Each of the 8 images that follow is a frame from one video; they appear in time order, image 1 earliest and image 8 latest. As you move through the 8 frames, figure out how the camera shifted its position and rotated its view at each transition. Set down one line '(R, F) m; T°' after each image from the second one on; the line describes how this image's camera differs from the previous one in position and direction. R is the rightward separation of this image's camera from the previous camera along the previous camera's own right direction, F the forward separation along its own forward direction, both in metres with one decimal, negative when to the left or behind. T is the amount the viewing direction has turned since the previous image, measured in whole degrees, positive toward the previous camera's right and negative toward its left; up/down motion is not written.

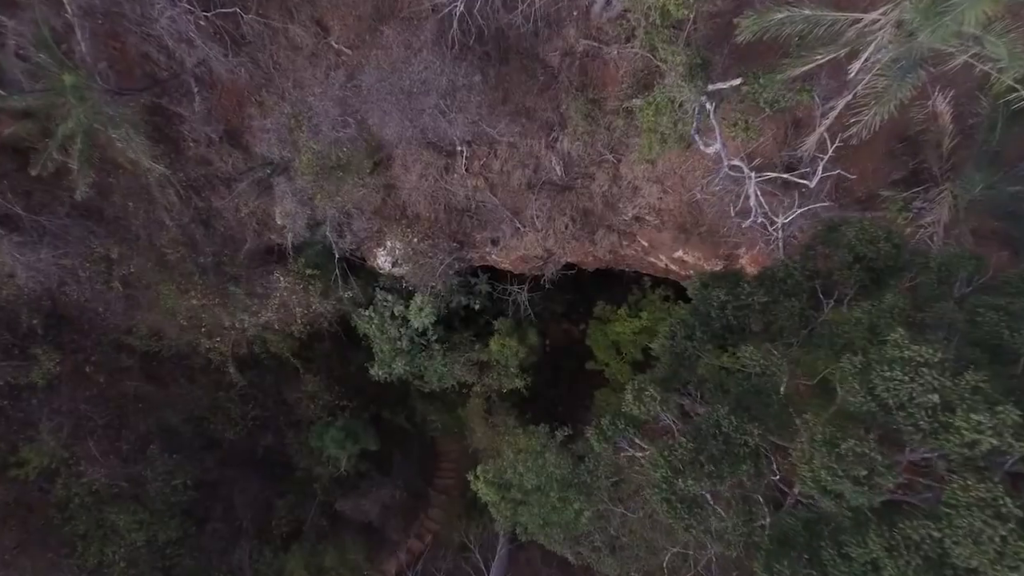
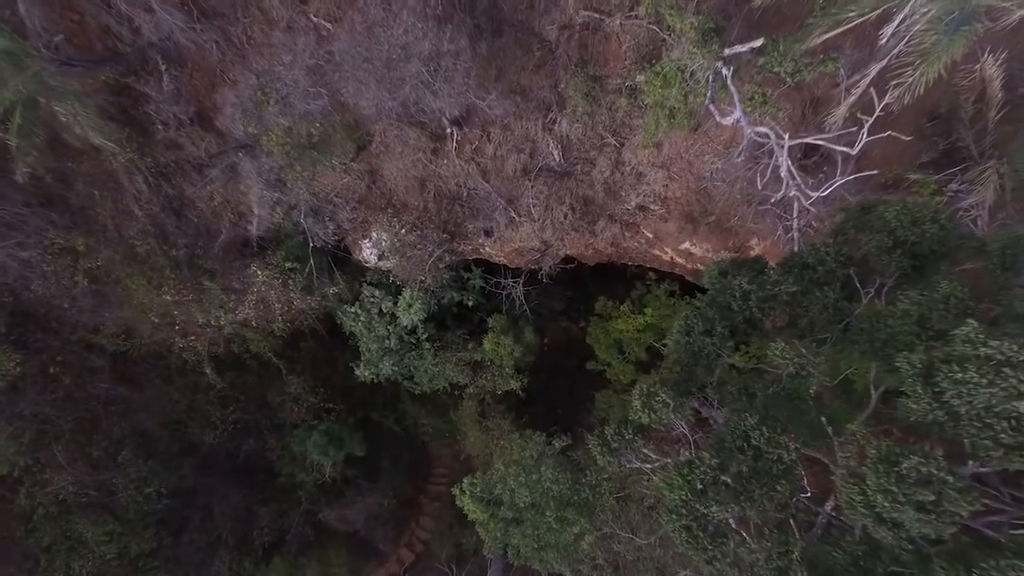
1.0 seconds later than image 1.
(+0.1, +0.7) m; 0°
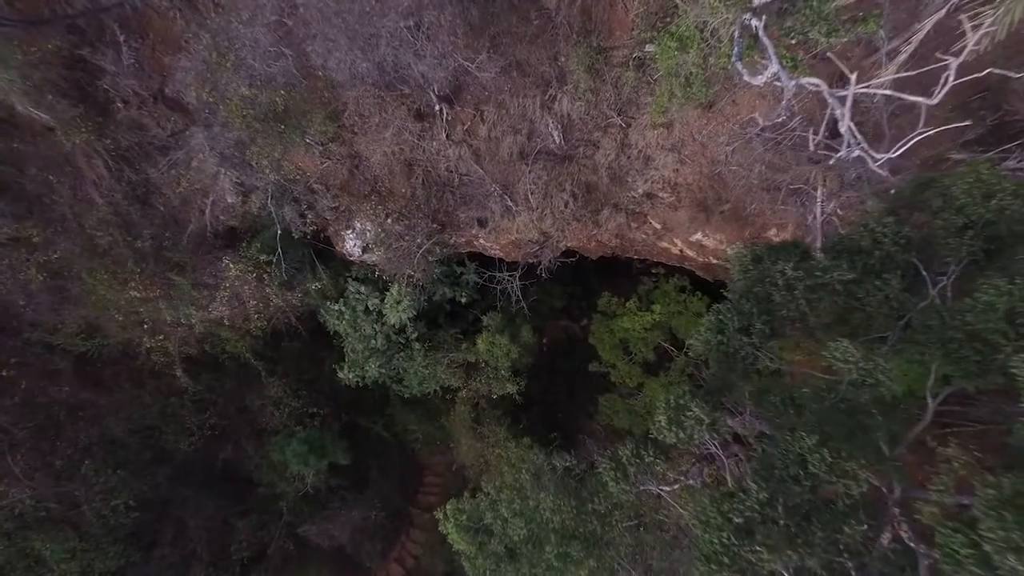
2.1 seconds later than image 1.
(+0.1, +0.8) m; 0°
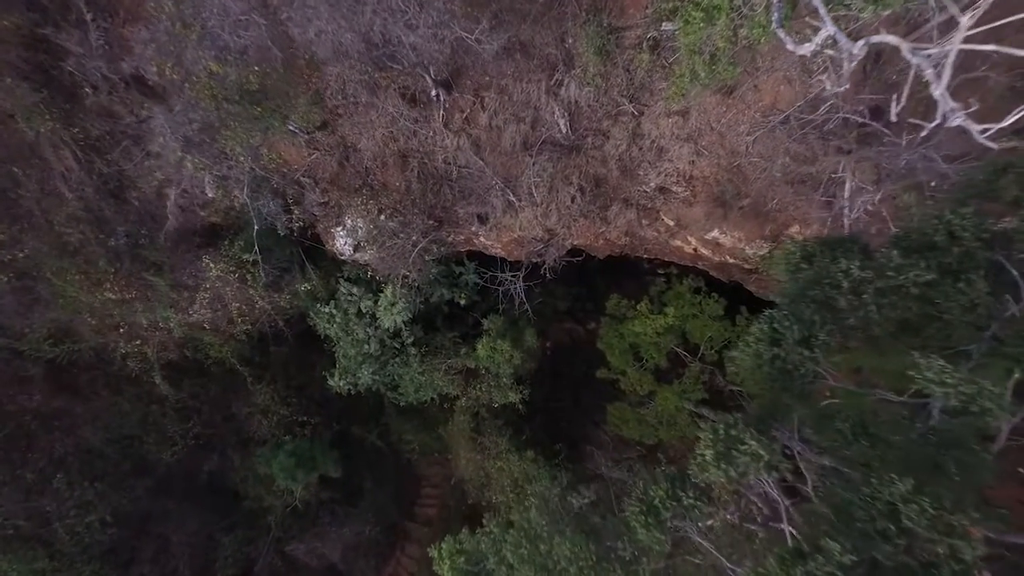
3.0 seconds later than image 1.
(-0.1, +0.6) m; 0°
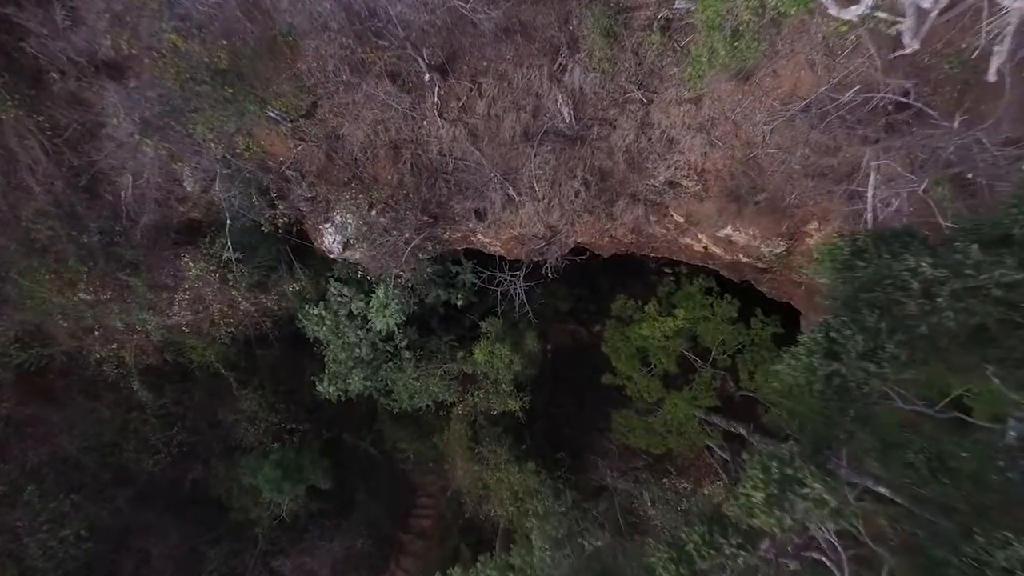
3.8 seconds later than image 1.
(0.0, +0.5) m; 0°
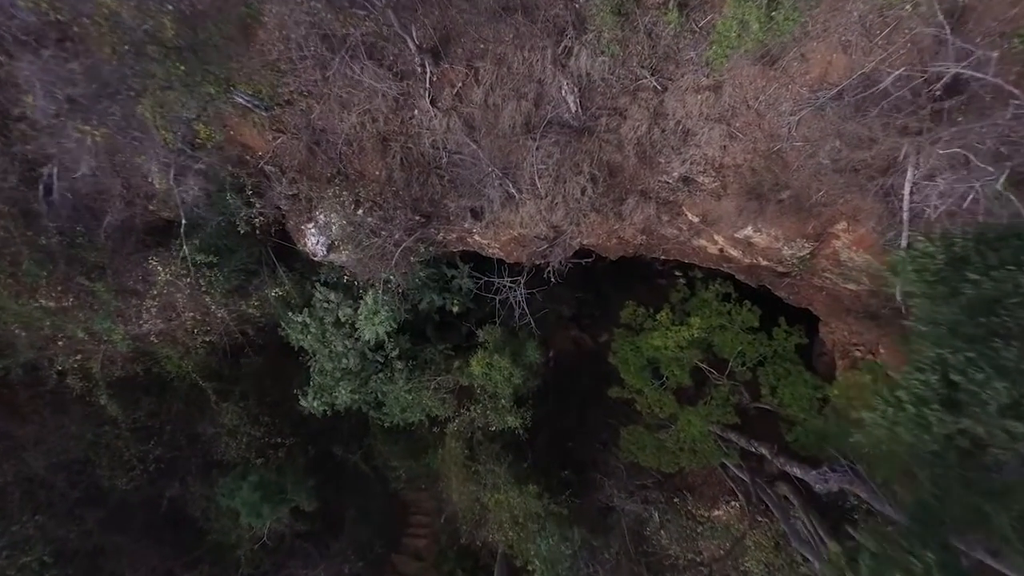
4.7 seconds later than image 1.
(0.0, +0.6) m; 0°
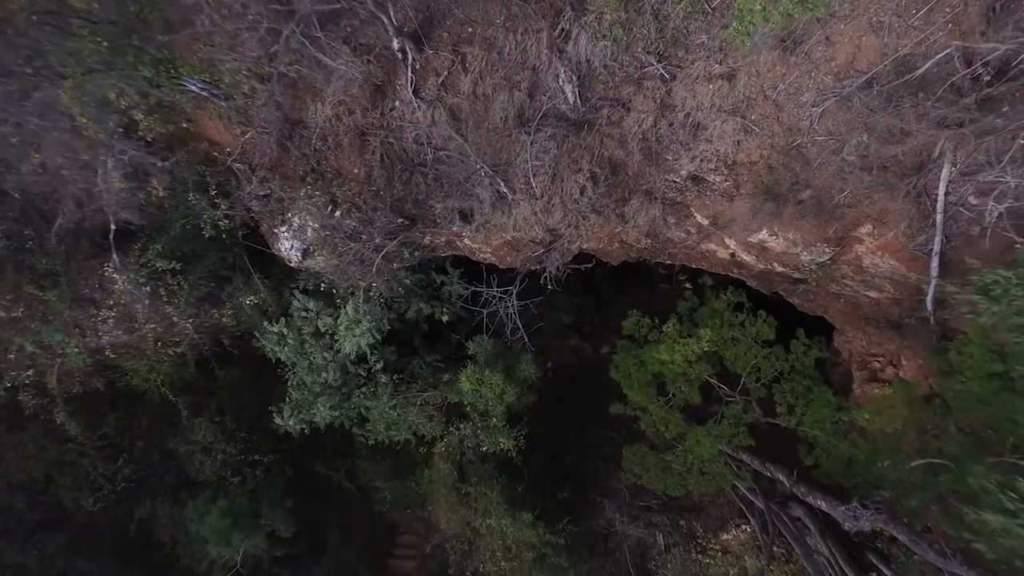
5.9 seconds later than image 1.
(+0.1, +0.6) m; 0°
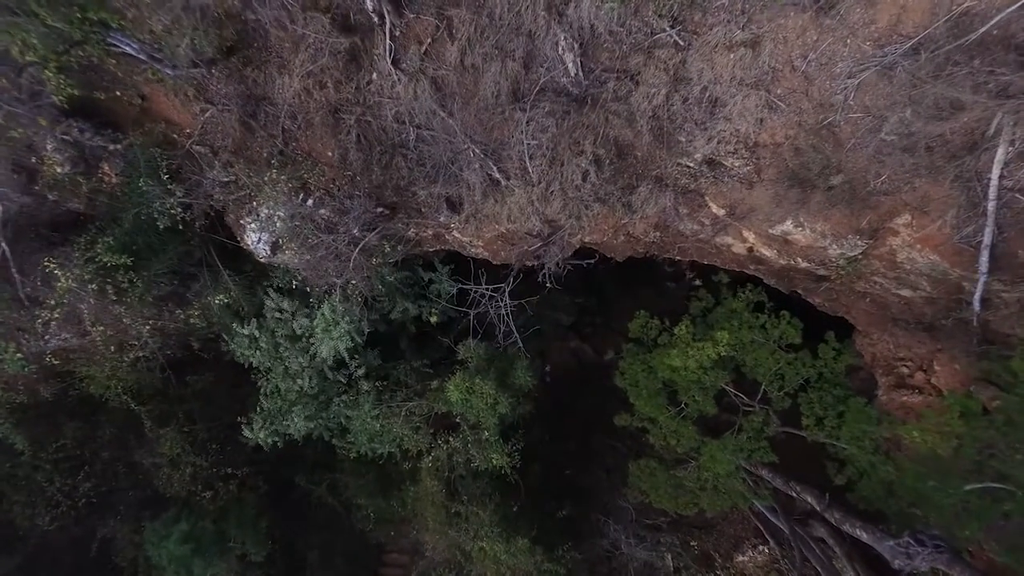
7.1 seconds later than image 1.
(+0.1, +0.7) m; 0°
